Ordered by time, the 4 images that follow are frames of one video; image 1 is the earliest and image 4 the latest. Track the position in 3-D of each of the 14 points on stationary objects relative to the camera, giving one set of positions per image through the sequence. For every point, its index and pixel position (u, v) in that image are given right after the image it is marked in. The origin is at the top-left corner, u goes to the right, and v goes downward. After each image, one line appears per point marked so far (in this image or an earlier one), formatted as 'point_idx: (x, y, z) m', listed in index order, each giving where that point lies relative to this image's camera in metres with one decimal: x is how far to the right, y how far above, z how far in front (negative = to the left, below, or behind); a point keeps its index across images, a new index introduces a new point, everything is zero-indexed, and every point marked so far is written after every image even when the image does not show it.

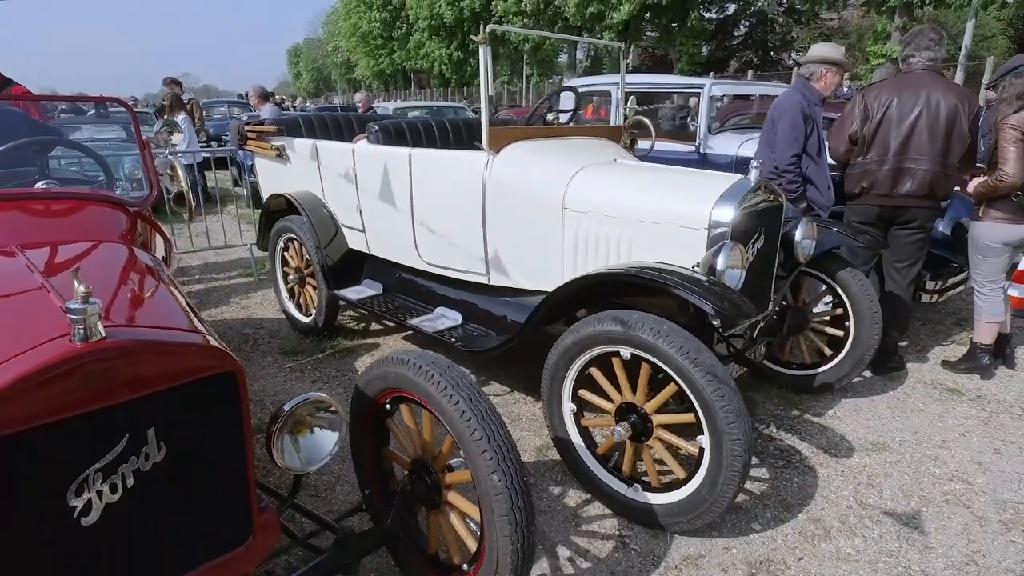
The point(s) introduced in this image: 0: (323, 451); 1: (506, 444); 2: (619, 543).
0: (-0.6, -0.5, +1.7) m
1: (0.0, -0.5, +1.7) m
2: (+0.4, -1.0, +2.4) m
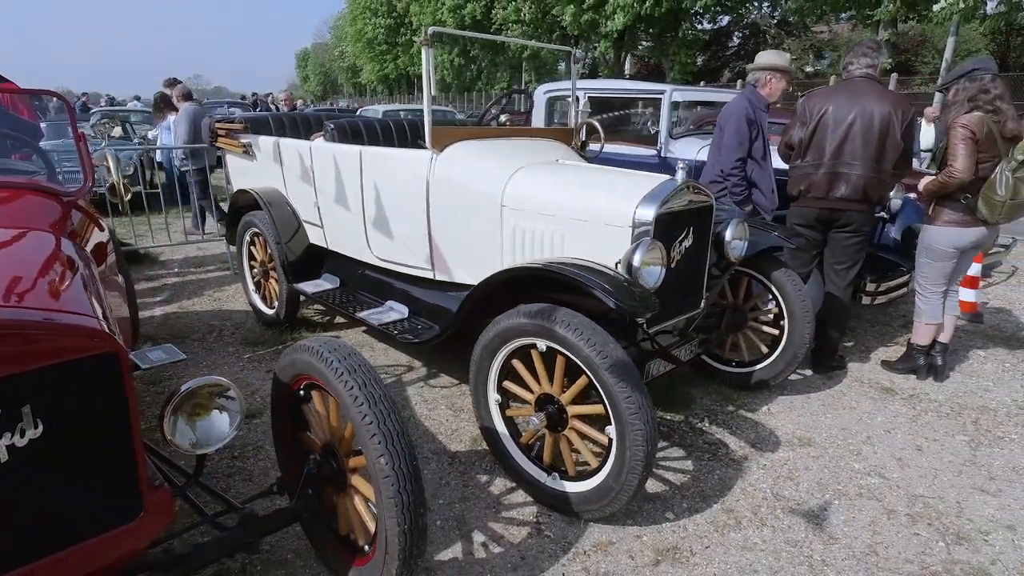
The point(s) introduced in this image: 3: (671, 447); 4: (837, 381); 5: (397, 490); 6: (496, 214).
0: (-0.9, -0.4, +1.8) m
1: (-0.4, -0.4, +1.8) m
2: (+0.1, -1.0, +2.5) m
3: (+0.8, -0.8, +3.1) m
4: (+2.2, -0.6, +3.9) m
5: (-0.3, -0.6, +1.8) m
6: (-0.1, +0.4, +3.2) m
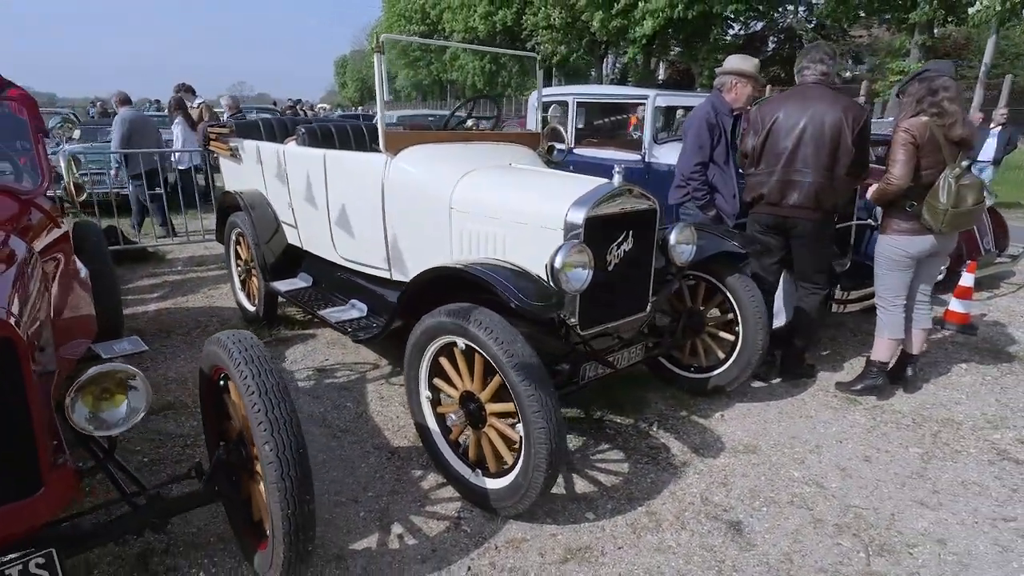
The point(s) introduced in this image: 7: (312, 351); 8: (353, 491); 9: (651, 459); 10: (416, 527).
0: (-1.3, -0.4, +1.9) m
1: (-0.7, -0.4, +1.9) m
2: (-0.3, -1.0, +2.5) m
3: (+0.5, -0.9, +3.1) m
4: (+1.9, -0.7, +3.8) m
5: (-0.7, -0.6, +1.8) m
6: (-0.4, +0.4, +3.2) m
7: (-1.4, -0.5, +4.2) m
8: (-0.7, -0.9, +2.7) m
9: (+0.7, -0.9, +3.0) m
10: (-0.4, -1.0, +2.5) m
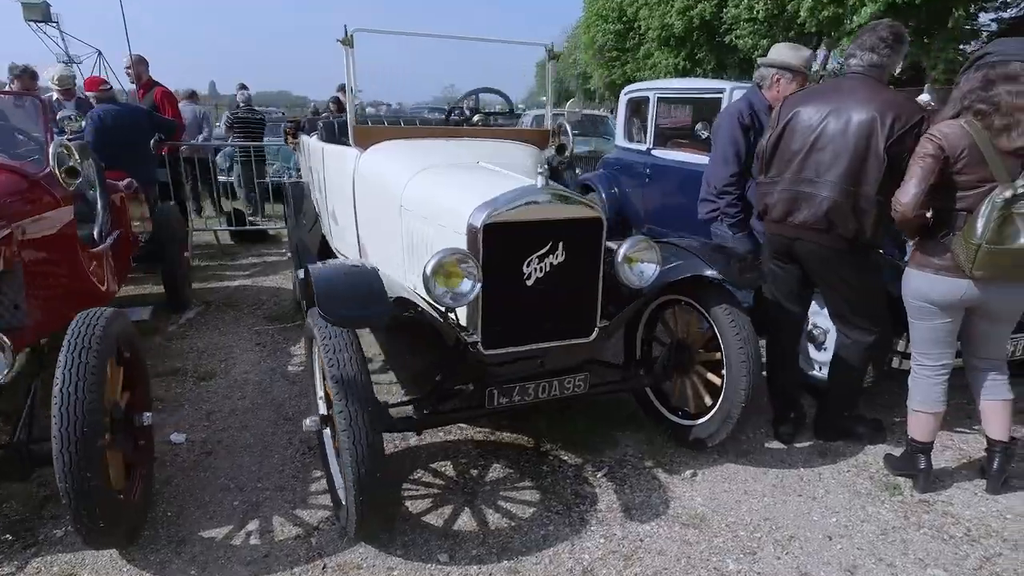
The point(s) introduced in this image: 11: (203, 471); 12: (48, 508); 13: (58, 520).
0: (-2.0, -0.3, +2.2) m
1: (-1.5, -0.4, +2.0) m
2: (-0.9, -1.0, +2.4) m
3: (+0.1, -0.9, +2.8) m
4: (+1.6, -0.9, +3.0) m
5: (-1.5, -0.5, +1.9) m
6: (-0.6, +0.4, +3.1) m
7: (-1.4, -0.4, +4.3) m
8: (-1.2, -0.9, +2.7) m
9: (+0.2, -1.0, +2.6) m
10: (-1.0, -1.0, +2.5) m
11: (-1.5, -0.9, +2.8) m
12: (-2.0, -1.0, +2.5) m
13: (-1.9, -1.0, +2.5) m
